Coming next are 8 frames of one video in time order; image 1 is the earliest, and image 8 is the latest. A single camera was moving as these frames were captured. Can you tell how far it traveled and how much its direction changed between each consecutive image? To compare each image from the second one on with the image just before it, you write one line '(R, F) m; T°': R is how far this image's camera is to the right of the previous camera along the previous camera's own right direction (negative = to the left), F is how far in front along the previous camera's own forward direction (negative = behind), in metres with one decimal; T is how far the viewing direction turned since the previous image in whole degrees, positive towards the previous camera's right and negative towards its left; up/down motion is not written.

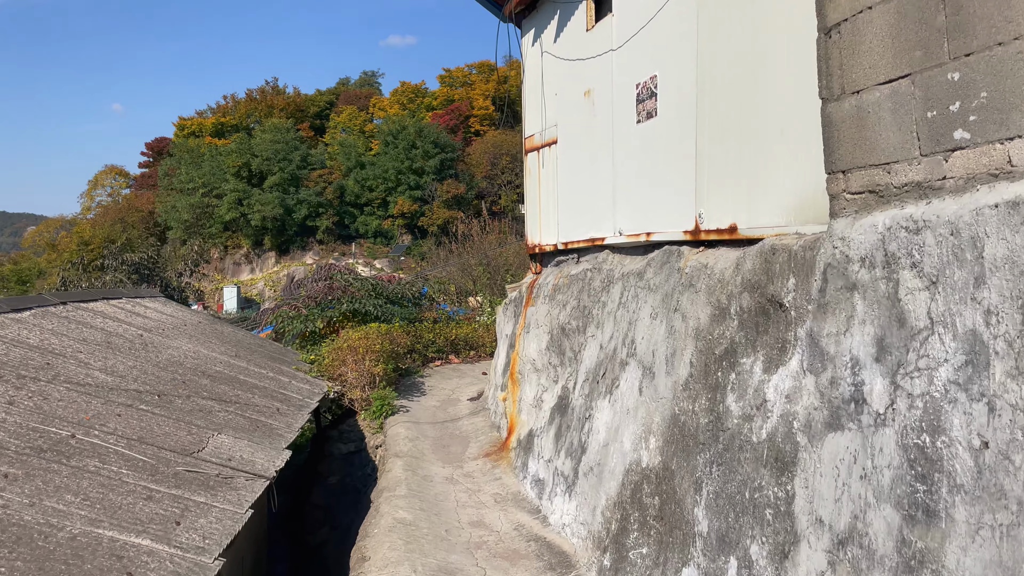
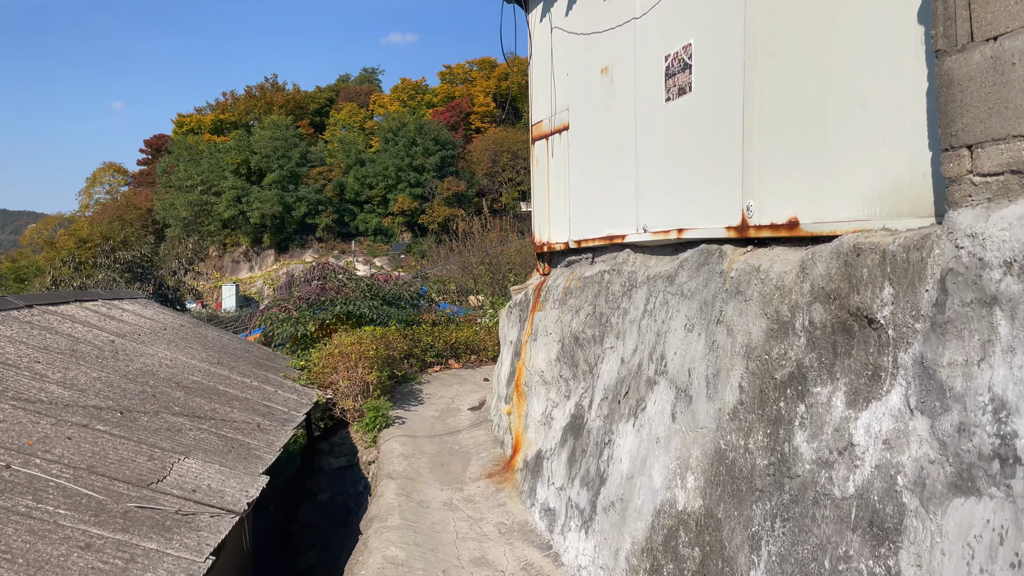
(0.0, +0.7) m; 0°
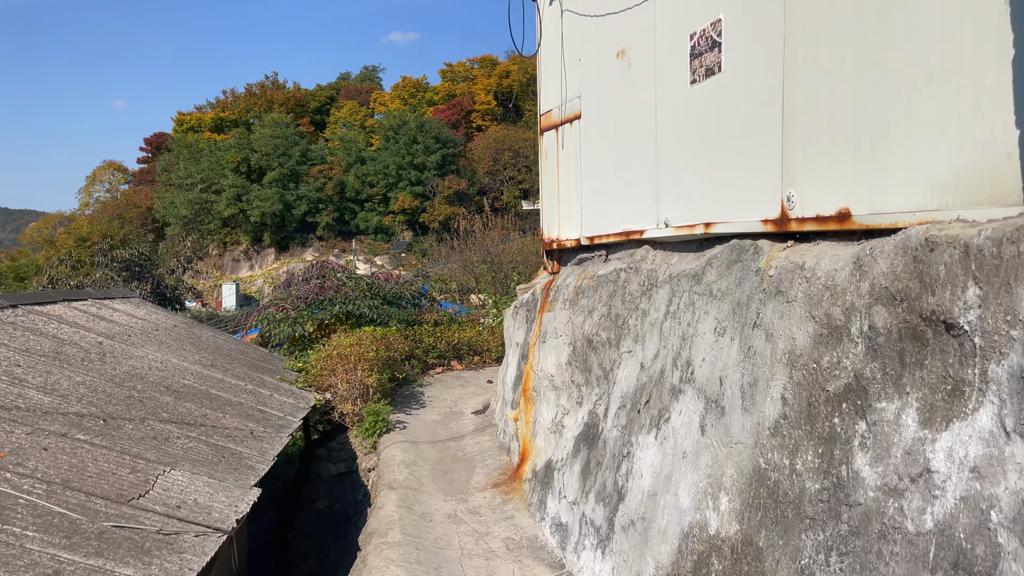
(-0.1, +0.4) m; 0°
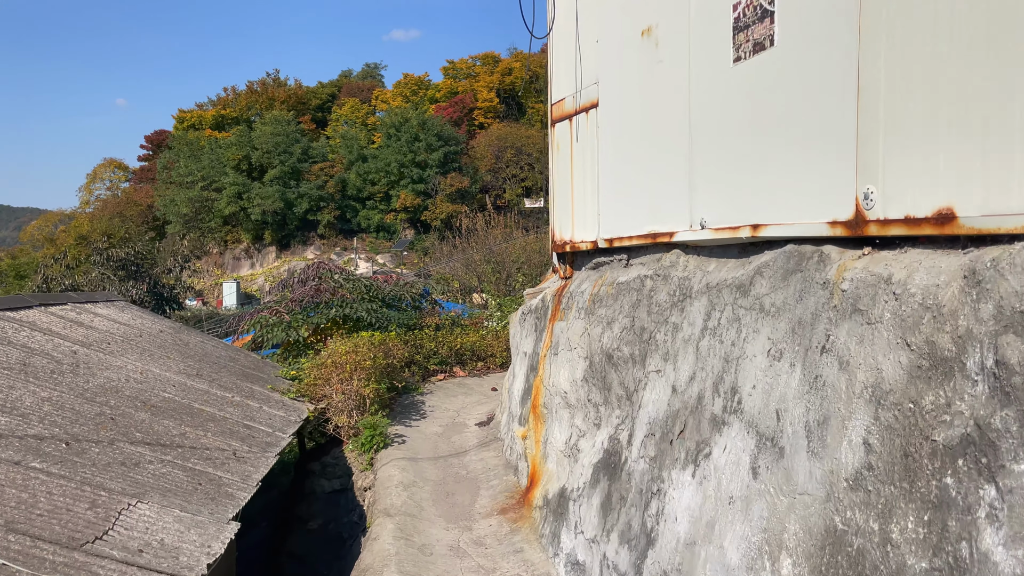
(-0.1, +0.6) m; 0°
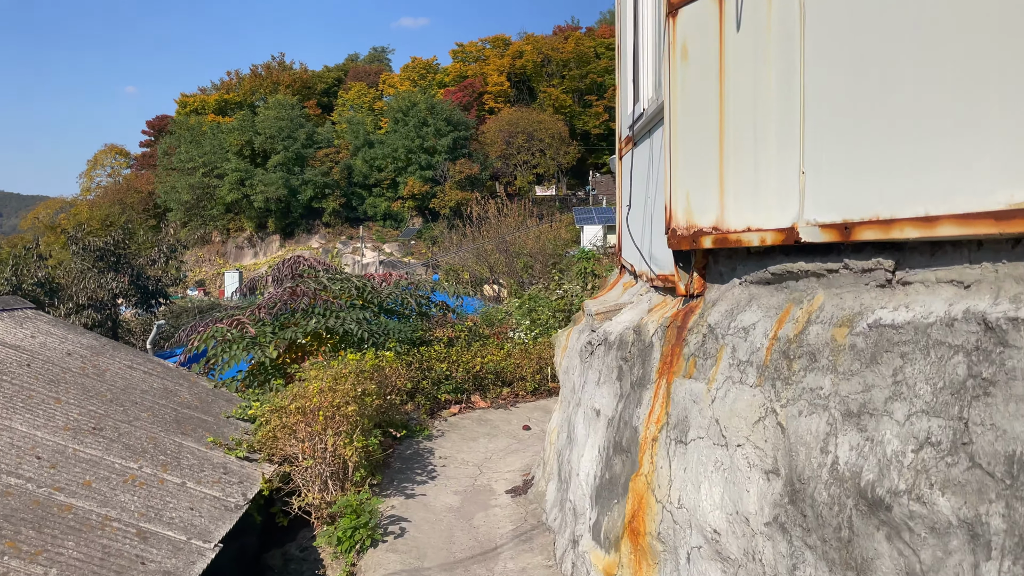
(-0.4, +2.7) m; -1°
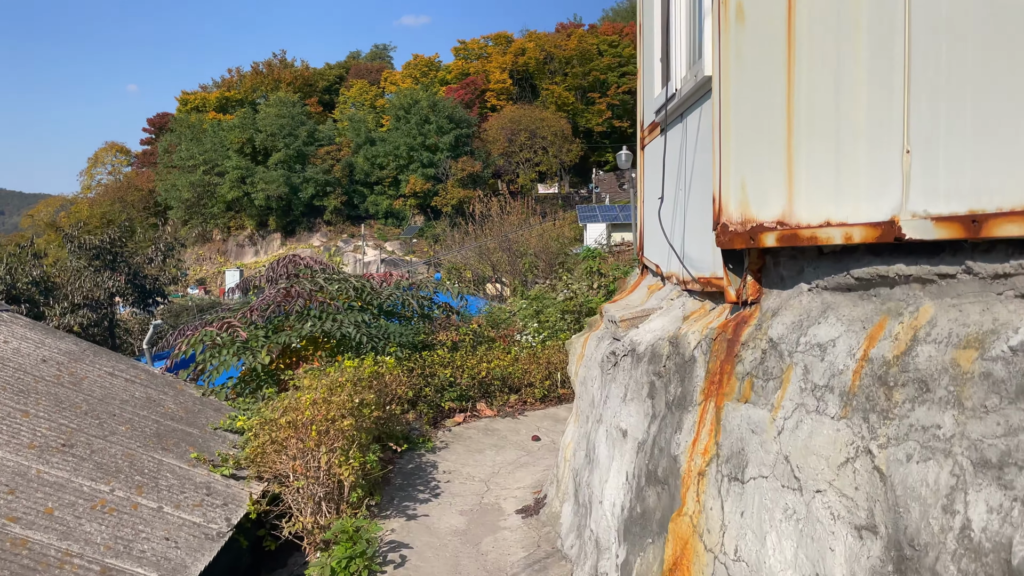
(-0.1, +0.5) m; 0°
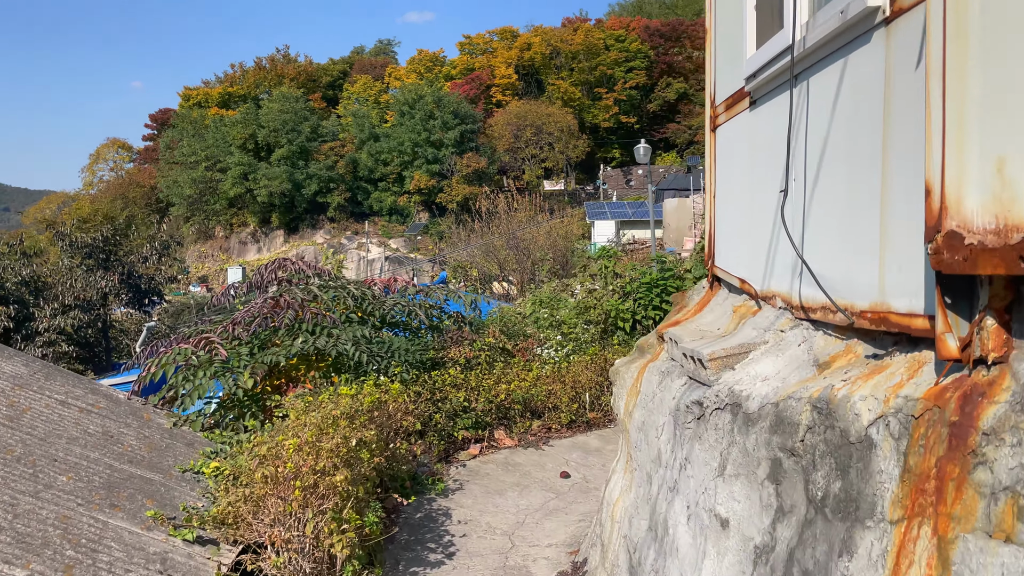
(-0.2, +1.1) m; 0°
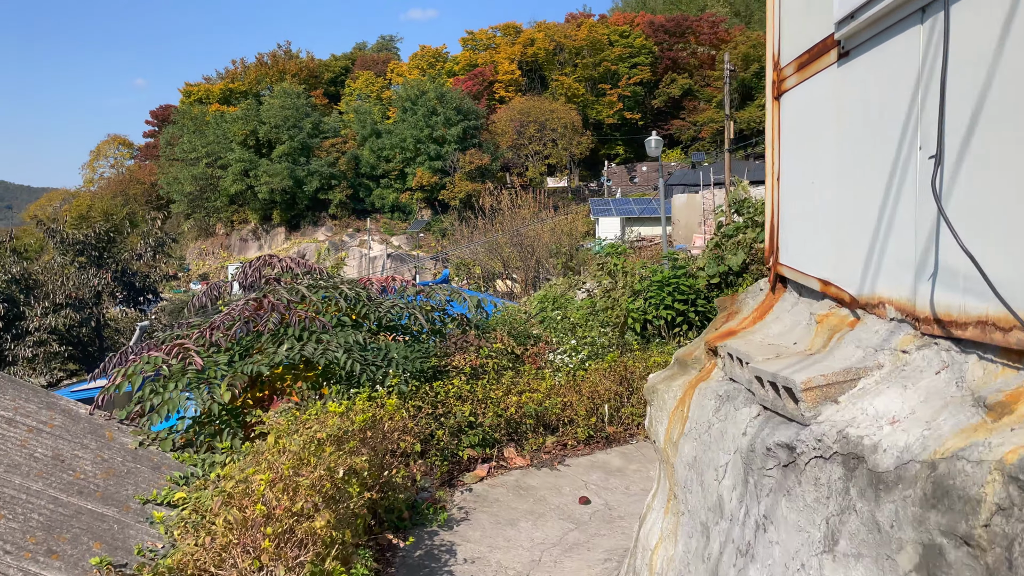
(-0.1, +0.8) m; 0°
